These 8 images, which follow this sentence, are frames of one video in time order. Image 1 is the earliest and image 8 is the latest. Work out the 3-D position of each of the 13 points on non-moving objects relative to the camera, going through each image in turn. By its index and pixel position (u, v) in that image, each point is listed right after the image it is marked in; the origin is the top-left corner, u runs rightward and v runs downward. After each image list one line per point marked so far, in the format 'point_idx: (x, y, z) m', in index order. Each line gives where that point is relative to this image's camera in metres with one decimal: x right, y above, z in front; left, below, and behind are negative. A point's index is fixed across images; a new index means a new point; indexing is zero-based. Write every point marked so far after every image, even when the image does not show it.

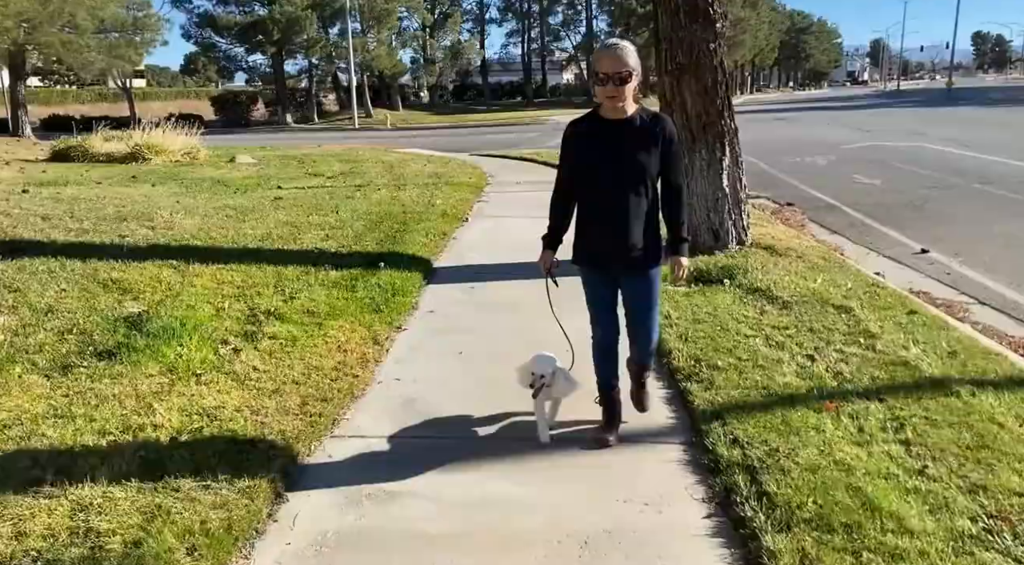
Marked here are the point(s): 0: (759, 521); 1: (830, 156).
0: (+0.9, -0.9, +3.0) m
1: (+7.2, +2.9, +18.9) m
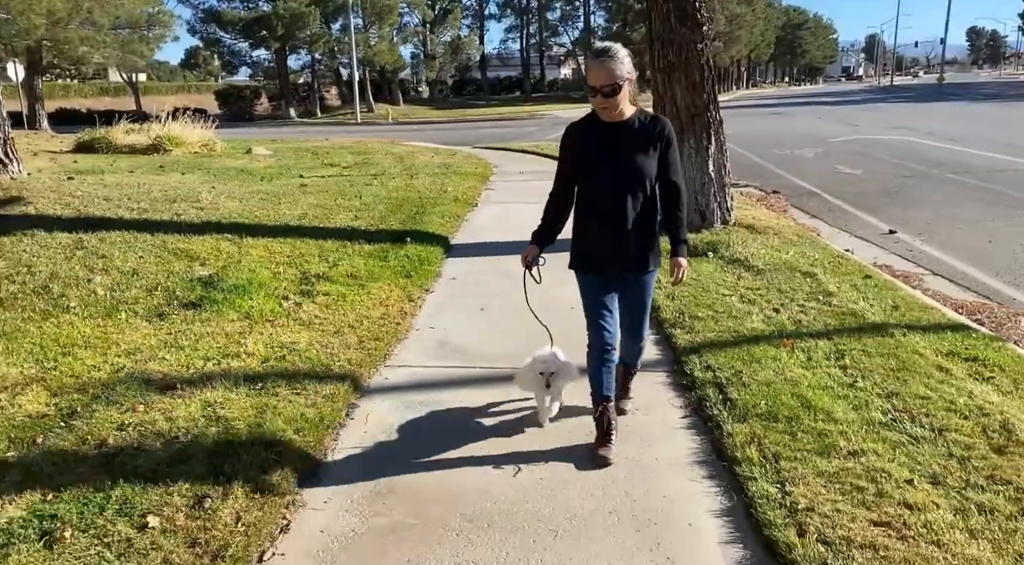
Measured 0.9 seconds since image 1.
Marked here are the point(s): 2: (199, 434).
0: (+1.0, -0.6, +3.9) m
1: (+7.3, +3.2, +19.8) m
2: (-1.3, -0.7, +3.5) m
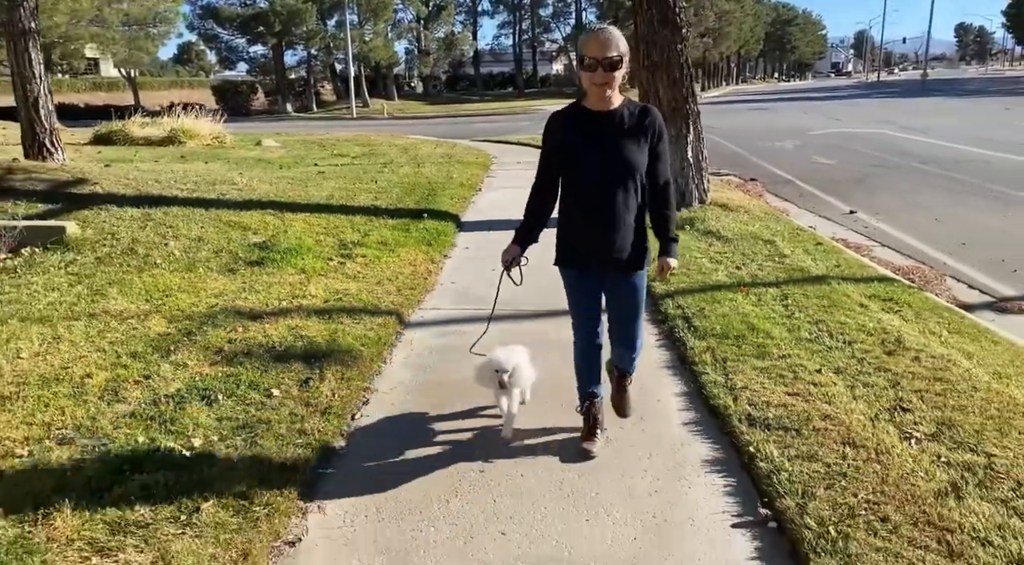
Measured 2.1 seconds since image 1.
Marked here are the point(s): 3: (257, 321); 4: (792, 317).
0: (+1.1, -0.3, +5.1) m
1: (+7.2, +3.6, +21.0) m
2: (-1.3, -0.4, +4.7) m
3: (-1.6, -0.2, +5.1) m
4: (+1.8, -0.2, +5.3) m
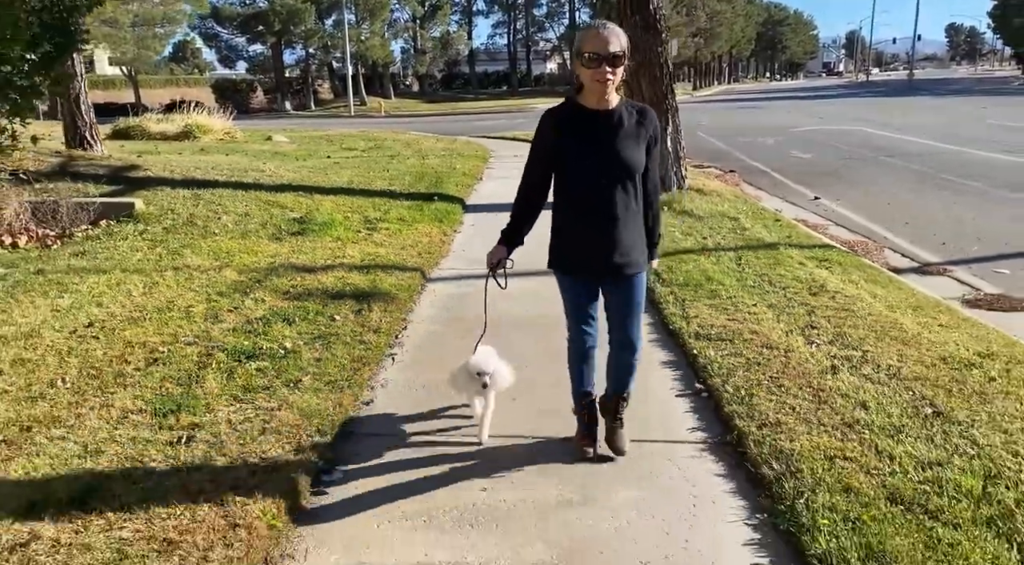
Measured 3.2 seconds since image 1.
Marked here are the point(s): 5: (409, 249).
0: (+1.1, 0.0, +6.3) m
1: (+7.1, +3.9, +22.3) m
2: (-1.2, -0.1, +5.9) m
3: (-1.5, +0.1, +6.3) m
4: (+1.8, +0.1, +6.6) m
5: (-0.9, +0.3, +7.4) m
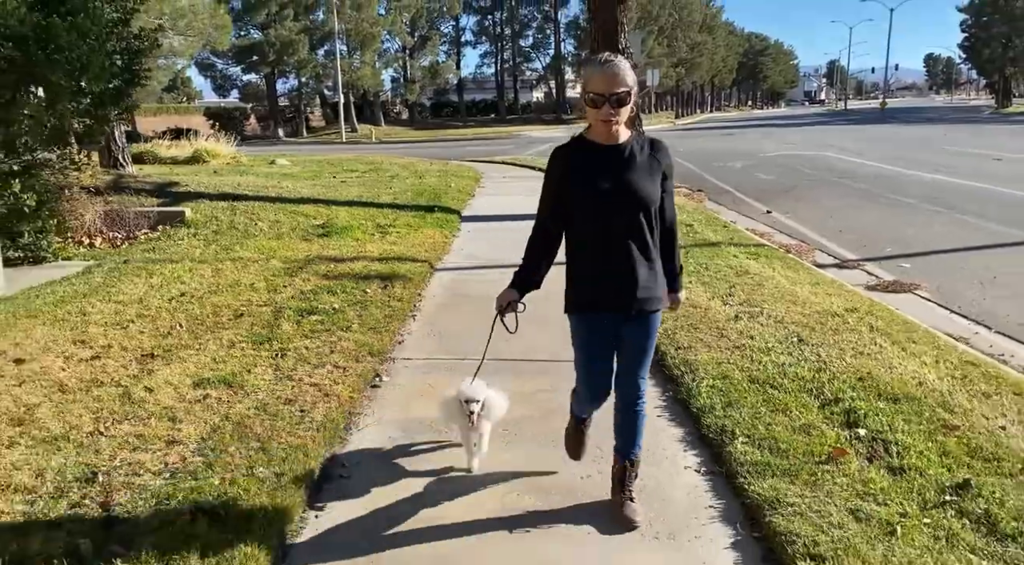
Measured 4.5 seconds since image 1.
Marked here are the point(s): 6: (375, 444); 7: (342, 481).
0: (+1.0, +0.1, +8.0) m
1: (+6.8, +3.5, +24.1) m
2: (-1.3, +0.1, +7.5) m
3: (-1.6, +0.2, +7.9) m
4: (+1.7, +0.2, +8.2) m
5: (-1.0, +0.4, +9.0) m
6: (-0.6, -0.8, +3.8) m
7: (-0.7, -0.8, +3.4) m
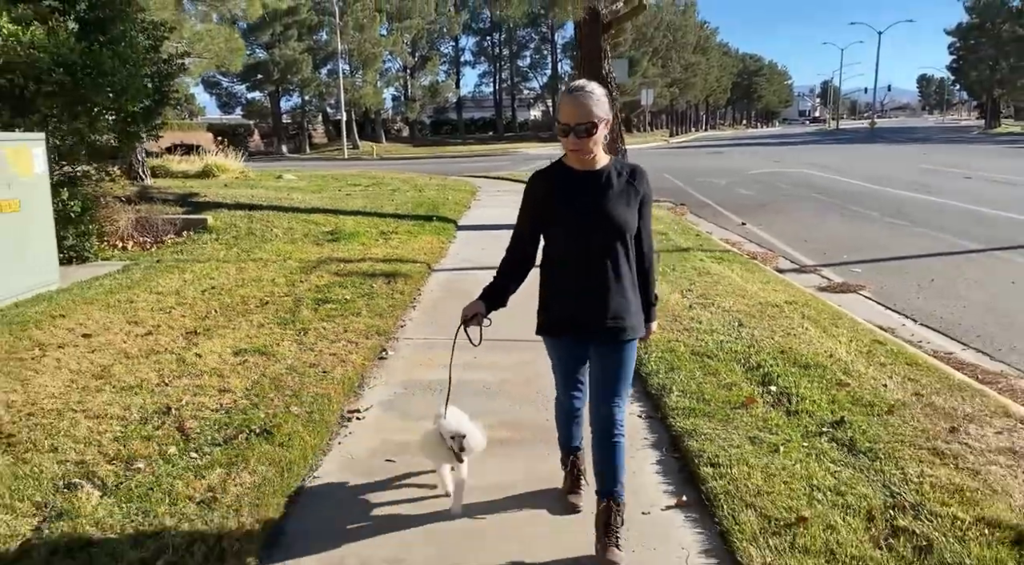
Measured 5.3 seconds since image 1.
0: (+0.9, +0.1, +8.9) m
1: (+6.7, +3.2, +25.2) m
2: (-1.4, +0.1, +8.4) m
3: (-1.7, +0.2, +8.8) m
4: (+1.6, +0.2, +9.2) m
5: (-1.1, +0.4, +9.9) m
6: (-0.8, -0.7, +4.7) m
7: (-0.8, -0.7, +4.4) m
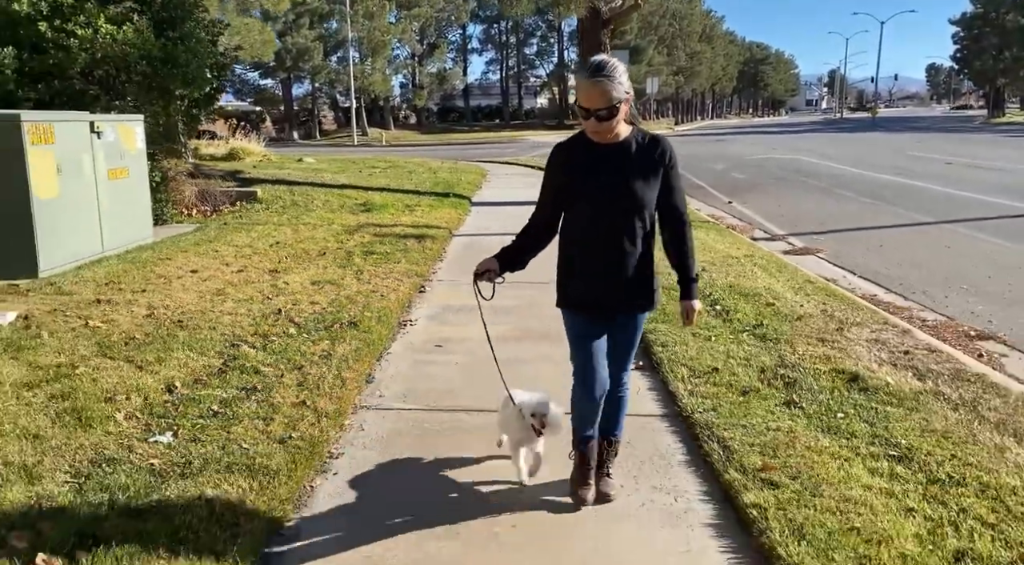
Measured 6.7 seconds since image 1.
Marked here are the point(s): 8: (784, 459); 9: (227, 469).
0: (+1.0, +0.6, +10.5) m
1: (+6.9, +3.9, +26.7) m
2: (-1.3, +0.6, +10.1) m
3: (-1.6, +0.7, +10.5) m
4: (+1.7, +0.7, +10.8) m
5: (-1.0, +0.9, +11.6) m
6: (-0.7, -0.2, +6.4) m
7: (-0.7, -0.3, +6.0) m
8: (+1.2, -0.8, +3.6) m
9: (-1.1, -0.7, +3.3) m
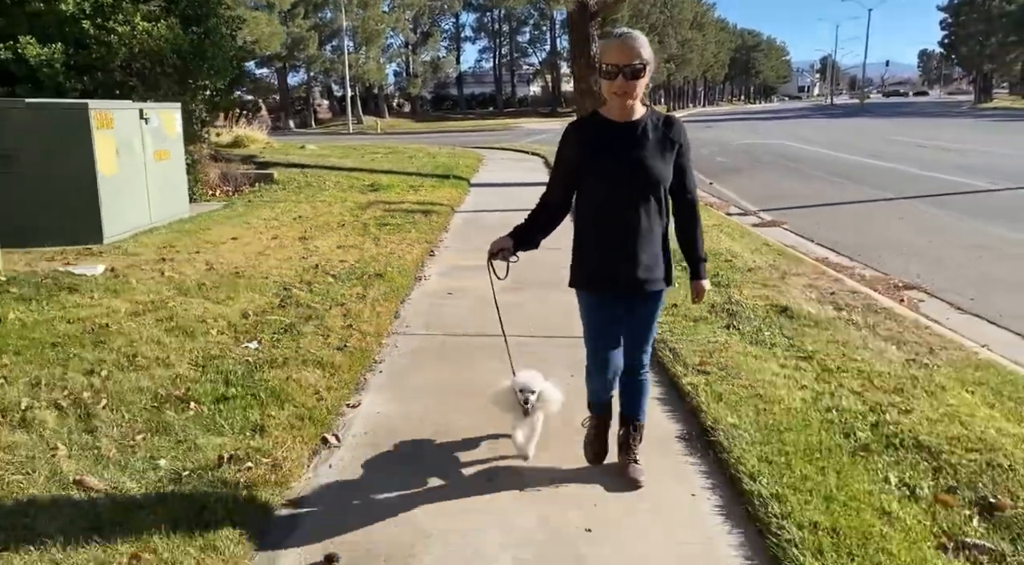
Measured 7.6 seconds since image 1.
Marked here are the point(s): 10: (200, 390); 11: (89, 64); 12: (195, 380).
0: (+1.0, +1.0, +11.7) m
1: (+6.7, +4.5, +27.9) m
2: (-1.4, +1.0, +11.2) m
3: (-1.7, +1.1, +11.6) m
4: (+1.7, +1.1, +11.9) m
5: (-1.1, +1.3, +12.7) m
6: (-0.7, +0.1, +7.5) m
7: (-0.8, 0.0, +7.2) m
8: (+1.2, -0.4, +4.7) m
9: (-1.1, -0.4, +4.4) m
10: (-1.5, -0.5, +3.9) m
11: (-5.4, +2.8, +10.5) m
12: (-1.6, -0.5, +4.0) m
